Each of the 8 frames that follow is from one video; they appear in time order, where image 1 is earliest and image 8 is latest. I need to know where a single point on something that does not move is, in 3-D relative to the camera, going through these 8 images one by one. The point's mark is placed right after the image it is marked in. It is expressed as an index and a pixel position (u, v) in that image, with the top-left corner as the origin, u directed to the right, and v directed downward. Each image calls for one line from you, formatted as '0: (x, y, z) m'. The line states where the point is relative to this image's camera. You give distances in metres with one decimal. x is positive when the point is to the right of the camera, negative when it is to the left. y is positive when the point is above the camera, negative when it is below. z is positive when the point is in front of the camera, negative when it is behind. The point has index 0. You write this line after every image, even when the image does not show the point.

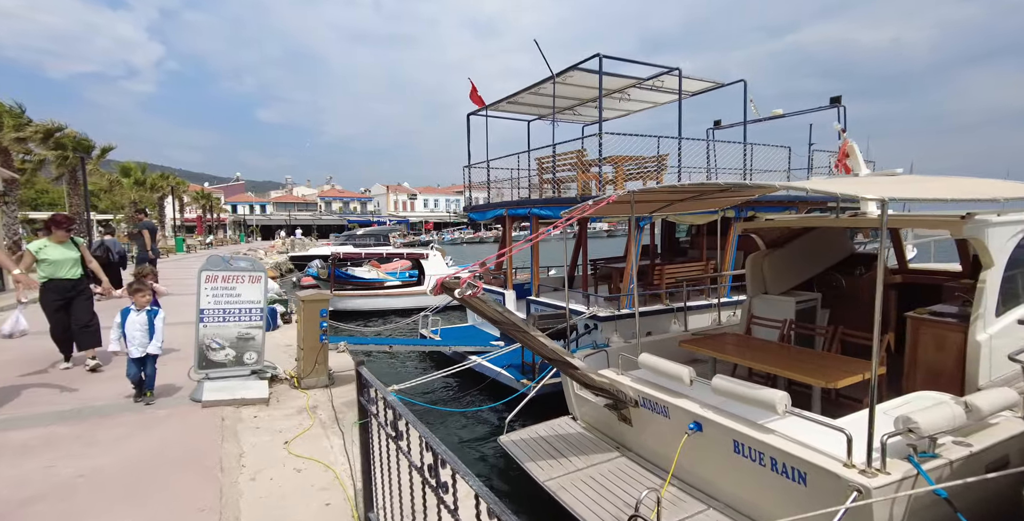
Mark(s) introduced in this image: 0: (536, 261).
0: (+0.4, 0.0, +9.9) m
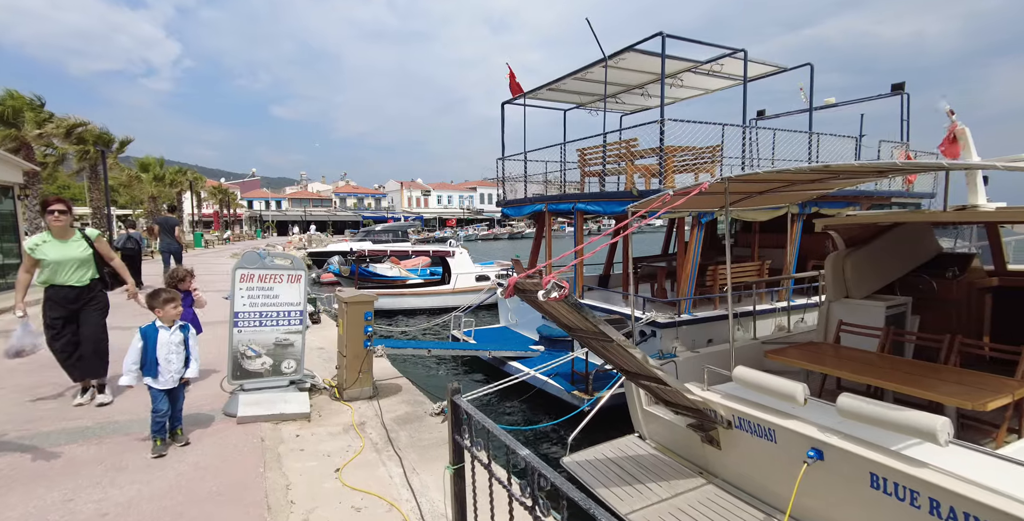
0: (+1.1, 0.0, +9.2) m
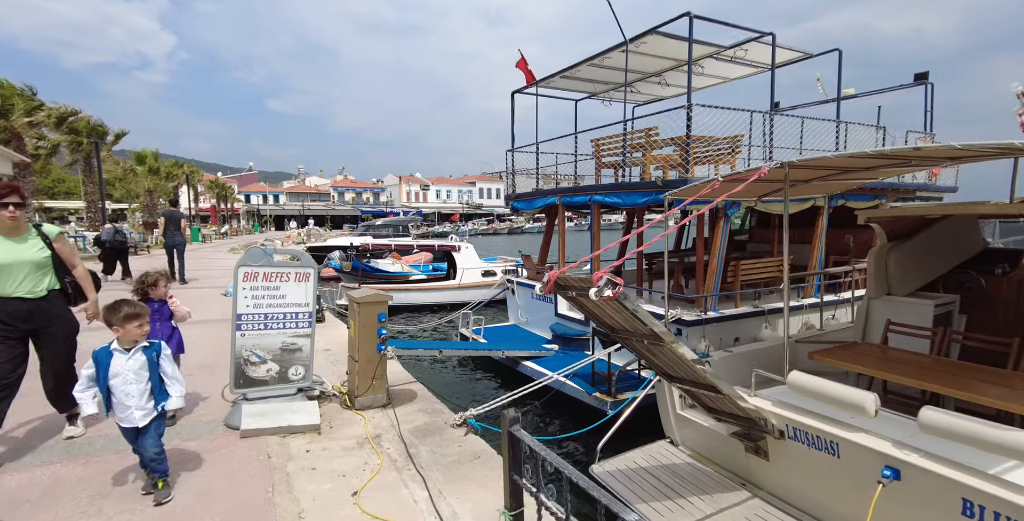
0: (+1.3, +0.1, +8.8) m
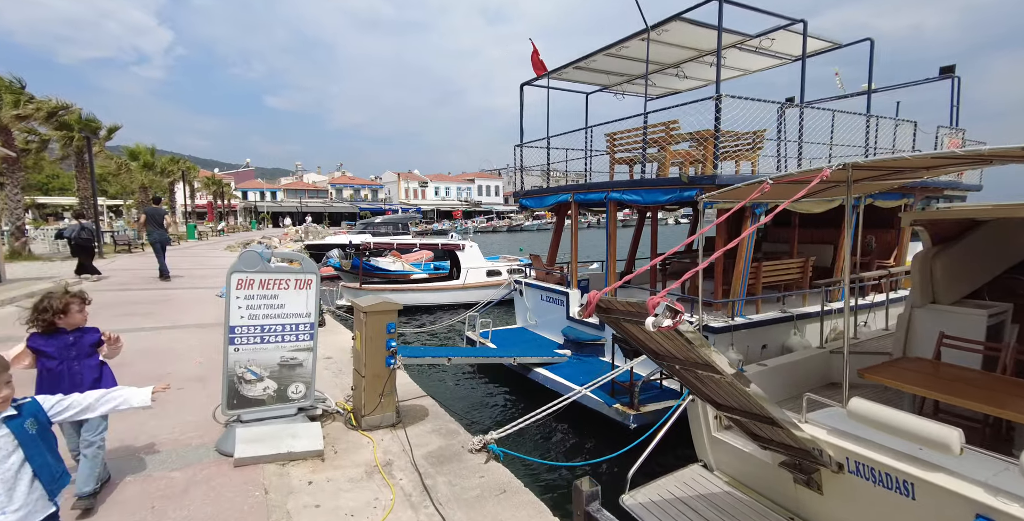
0: (+1.5, +0.1, +8.3) m
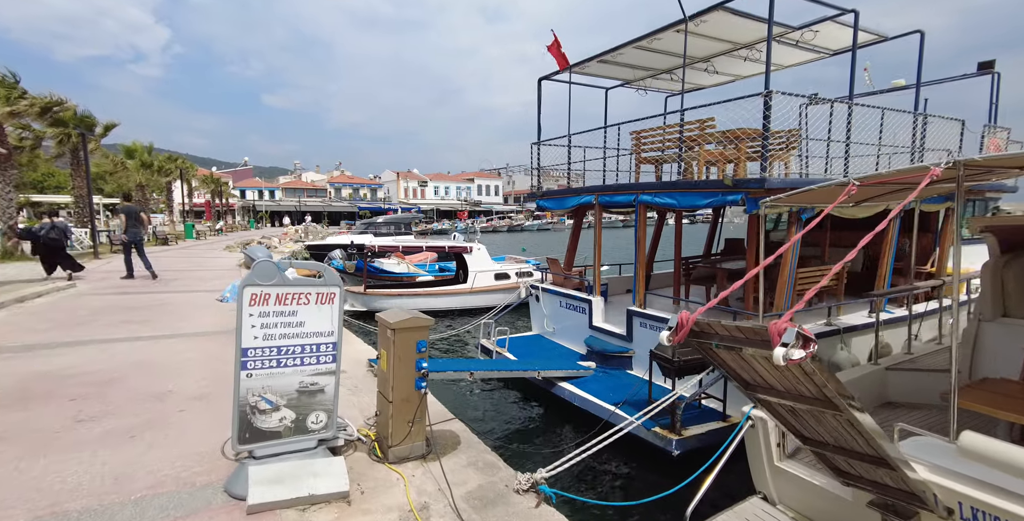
0: (+1.8, 0.0, +7.8) m
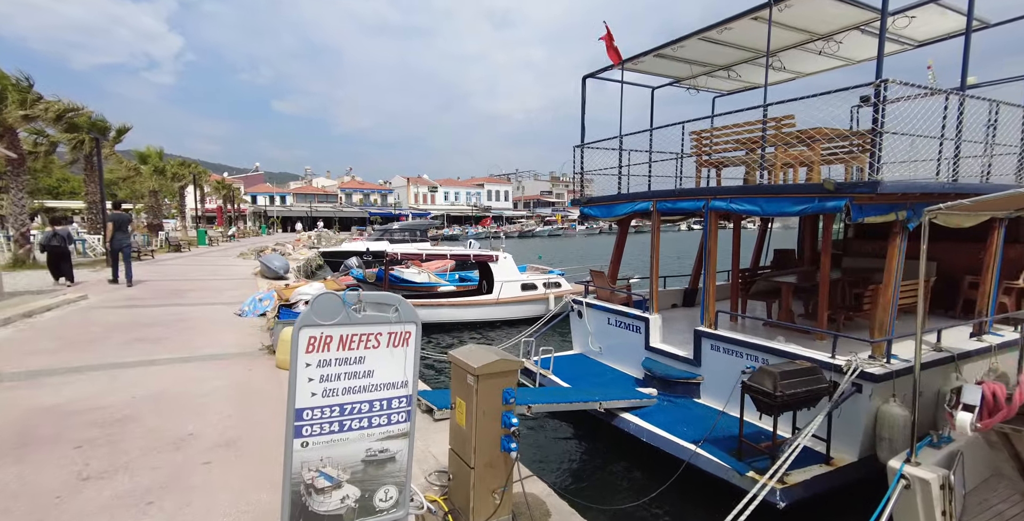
0: (+2.5, -0.2, +7.0) m
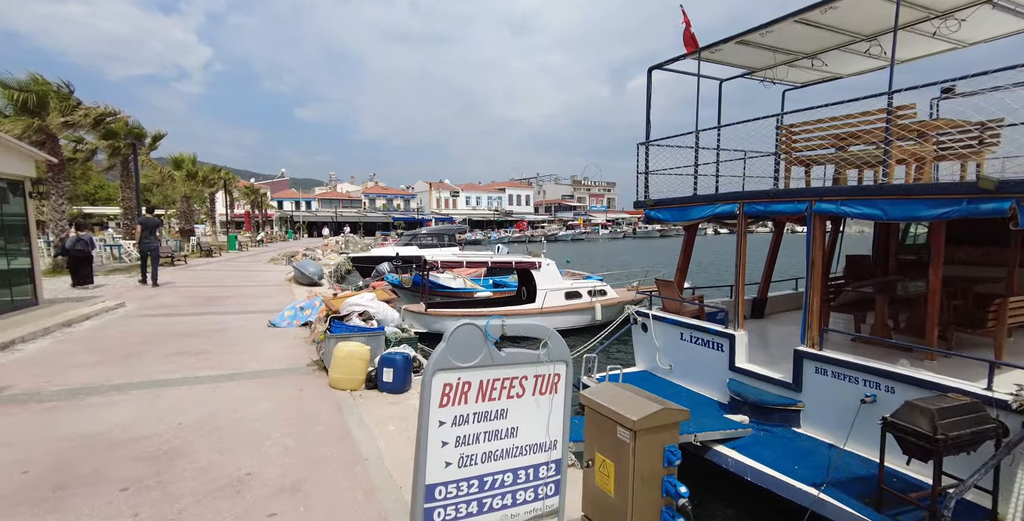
0: (+3.4, -0.3, +6.2) m
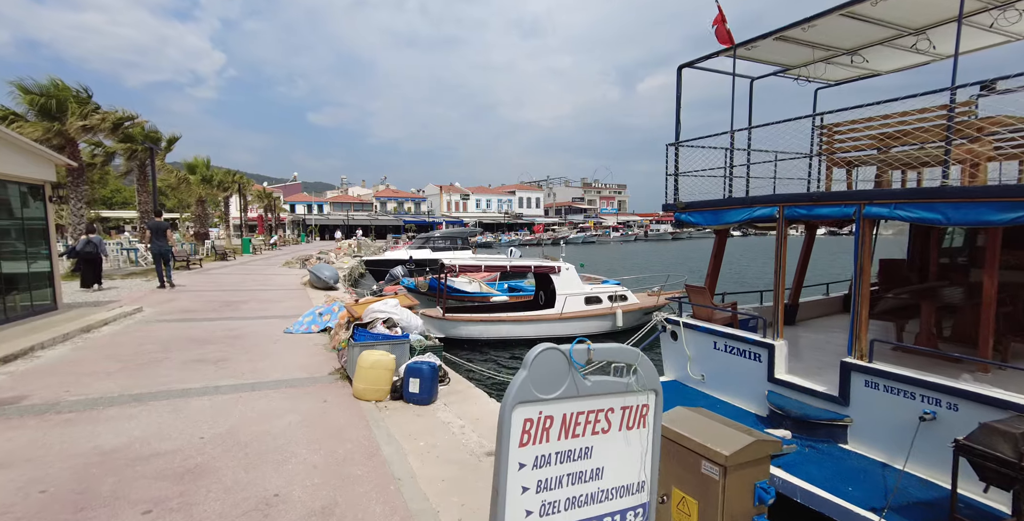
0: (+3.7, -0.4, +5.9) m
